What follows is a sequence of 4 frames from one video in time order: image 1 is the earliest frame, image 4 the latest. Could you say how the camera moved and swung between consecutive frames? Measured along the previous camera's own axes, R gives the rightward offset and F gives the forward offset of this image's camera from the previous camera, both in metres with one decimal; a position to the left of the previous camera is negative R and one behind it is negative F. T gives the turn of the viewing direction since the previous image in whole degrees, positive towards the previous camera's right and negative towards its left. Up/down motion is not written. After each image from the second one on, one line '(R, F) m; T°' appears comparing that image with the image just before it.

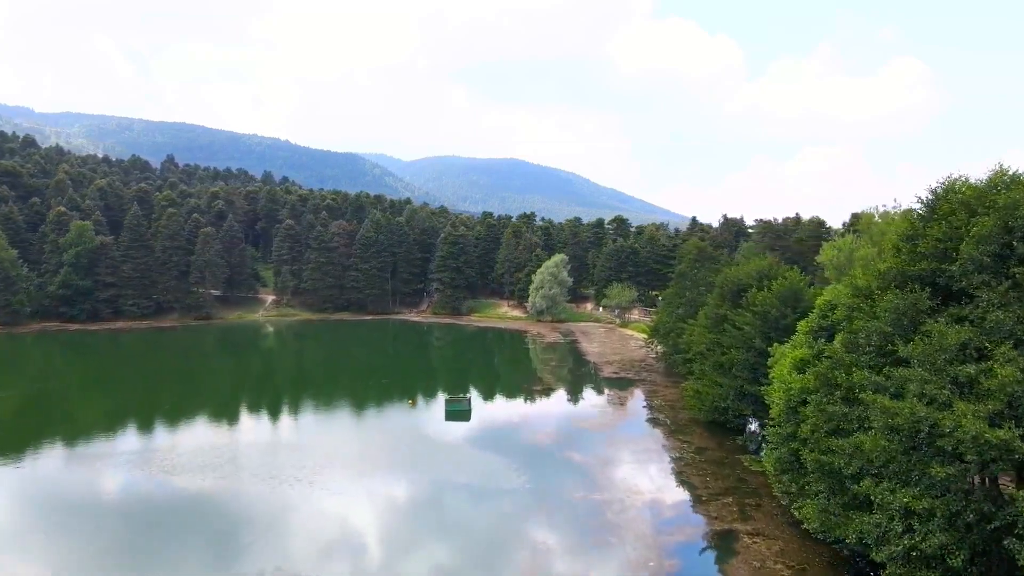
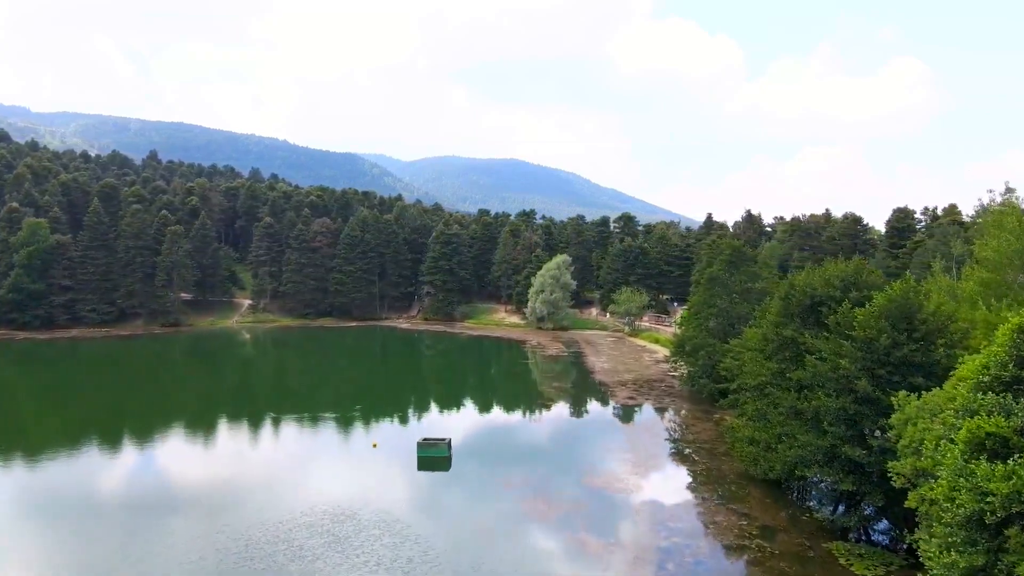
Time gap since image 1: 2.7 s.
(+0.3, +7.3) m; 0°
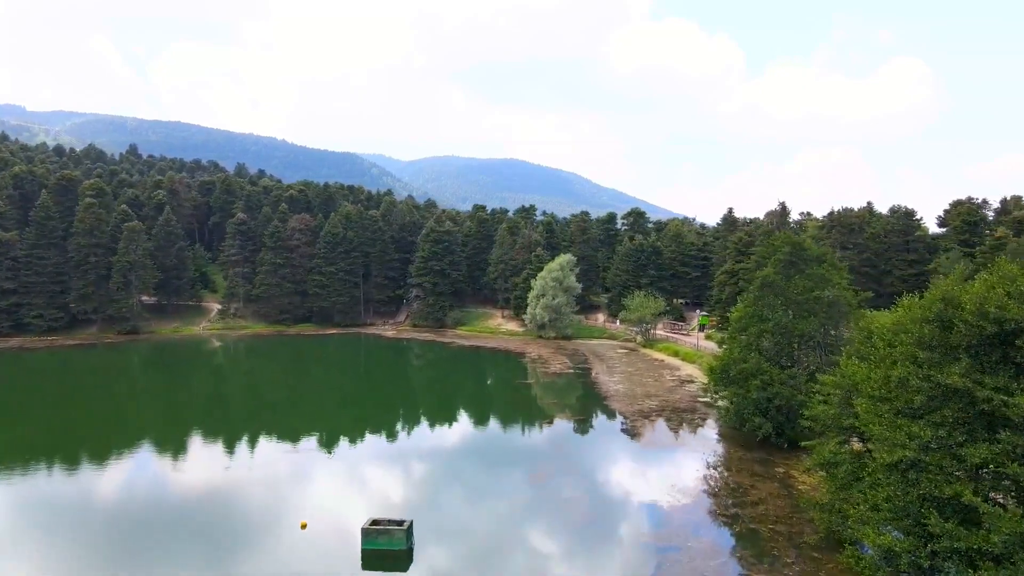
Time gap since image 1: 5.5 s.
(+0.3, +7.9) m; 0°
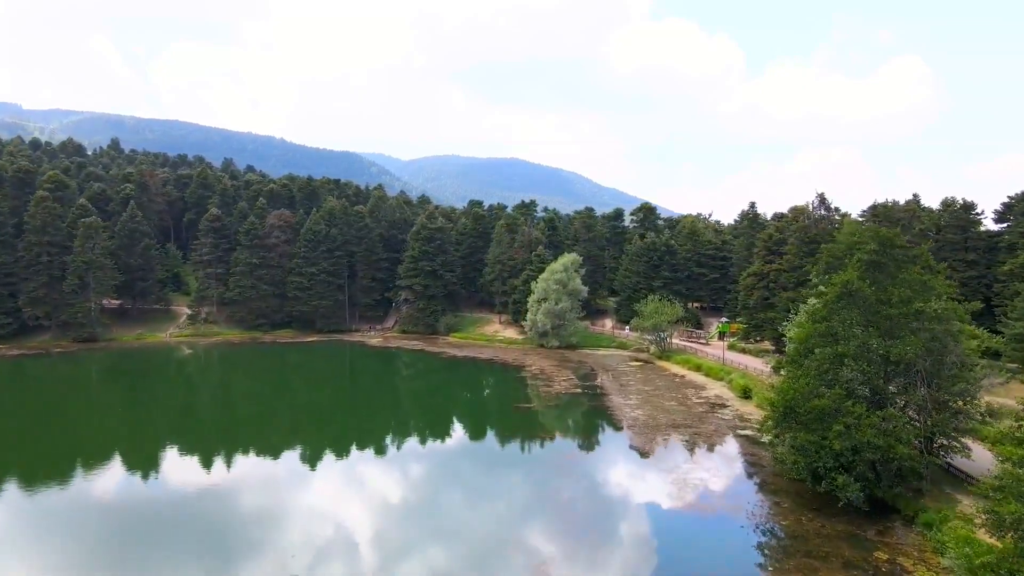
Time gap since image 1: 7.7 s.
(+0.2, +6.6) m; 0°
